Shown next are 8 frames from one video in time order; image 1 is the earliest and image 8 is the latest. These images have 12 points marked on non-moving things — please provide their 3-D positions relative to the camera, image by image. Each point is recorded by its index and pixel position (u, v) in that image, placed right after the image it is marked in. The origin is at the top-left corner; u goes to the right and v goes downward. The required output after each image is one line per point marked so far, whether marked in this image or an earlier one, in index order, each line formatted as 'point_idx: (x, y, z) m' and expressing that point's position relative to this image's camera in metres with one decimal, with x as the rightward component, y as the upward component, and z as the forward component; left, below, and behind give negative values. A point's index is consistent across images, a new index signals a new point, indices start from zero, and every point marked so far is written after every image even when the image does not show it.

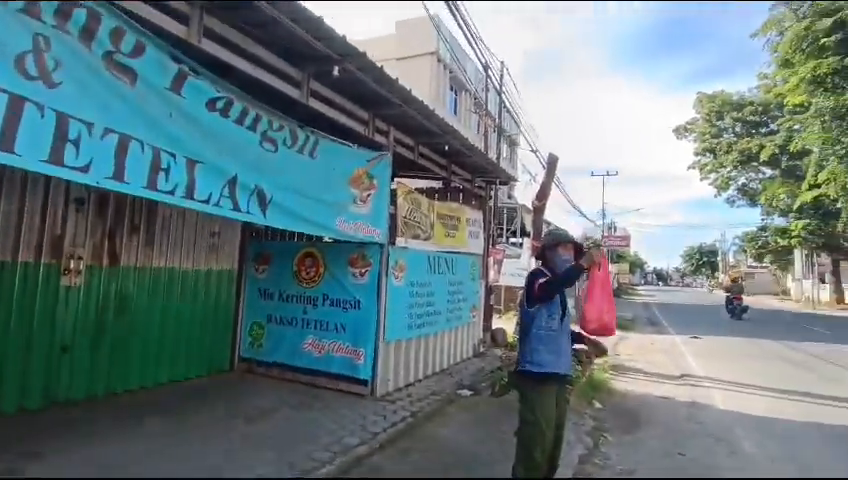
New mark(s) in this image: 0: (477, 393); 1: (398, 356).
0: (+0.4, -1.9, +5.7) m
1: (-0.5, -1.4, +5.4) m
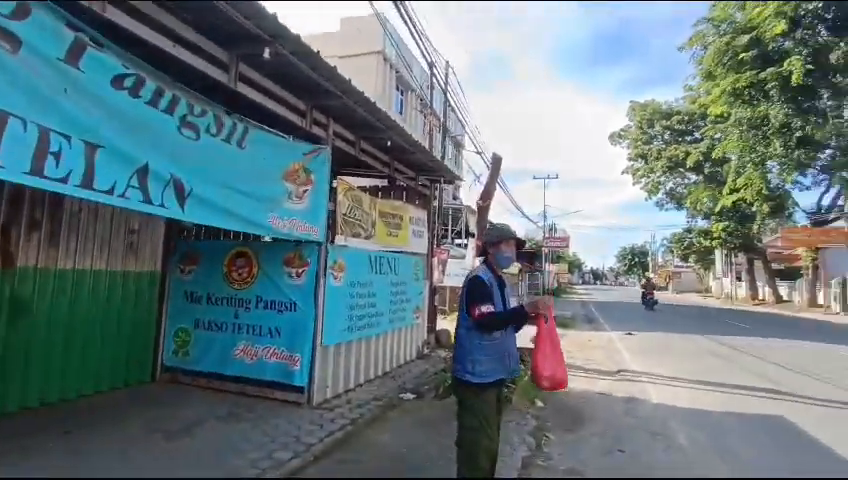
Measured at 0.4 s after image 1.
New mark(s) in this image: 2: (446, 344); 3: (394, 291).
0: (-0.1, -1.9, +5.6) m
1: (-1.0, -1.3, +5.3) m
2: (+0.5, -2.1, +9.6) m
3: (-0.4, -0.7, +6.6) m
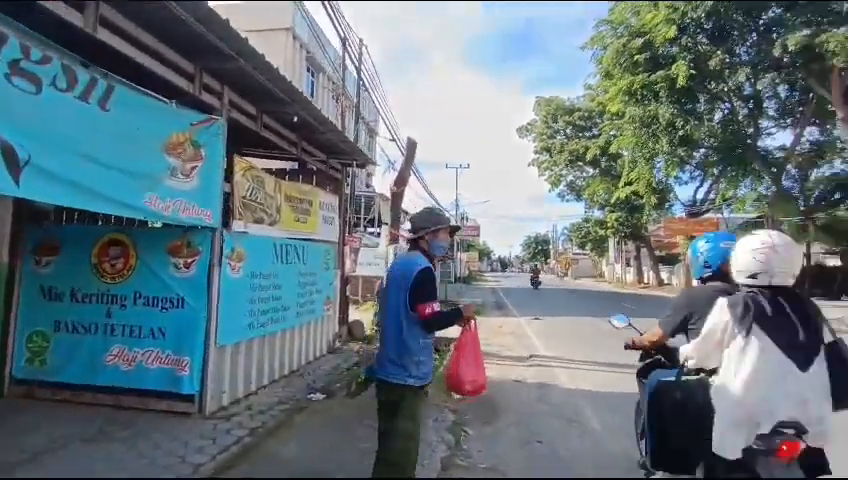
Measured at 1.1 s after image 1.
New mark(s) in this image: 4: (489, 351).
0: (-1.0, -1.7, +5.2) m
1: (-1.9, -1.2, +4.7) m
2: (-1.2, -1.9, +9.2) m
3: (-1.5, -0.5, +6.1) m
4: (+1.3, -2.2, +9.2) m
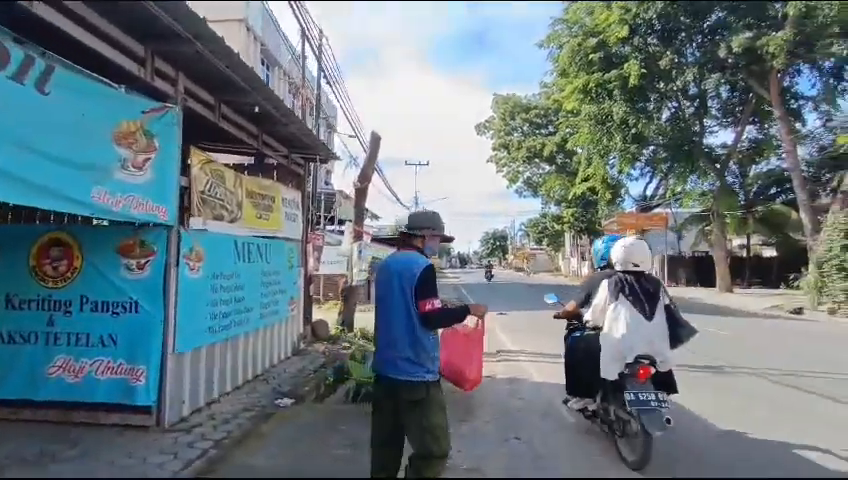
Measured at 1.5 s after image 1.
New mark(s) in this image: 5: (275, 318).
0: (-1.3, -1.7, +5.0) m
1: (-2.1, -1.2, +4.4) m
2: (-1.9, -1.8, +9.0) m
3: (-1.9, -0.5, +5.8) m
4: (+0.7, -2.1, +9.1) m
5: (-1.9, -1.0, +6.2) m
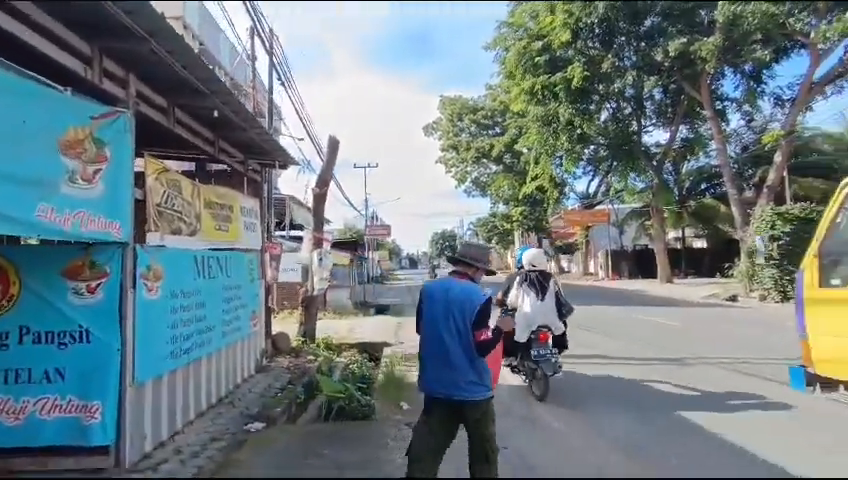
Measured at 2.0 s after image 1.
0: (-1.5, -1.8, +4.7) m
1: (-2.3, -1.3, +4.0) m
2: (-2.5, -2.0, +8.6) m
3: (-2.2, -0.6, +5.4) m
4: (+0.1, -2.2, +9.0) m
5: (-2.3, -1.2, +5.8) m
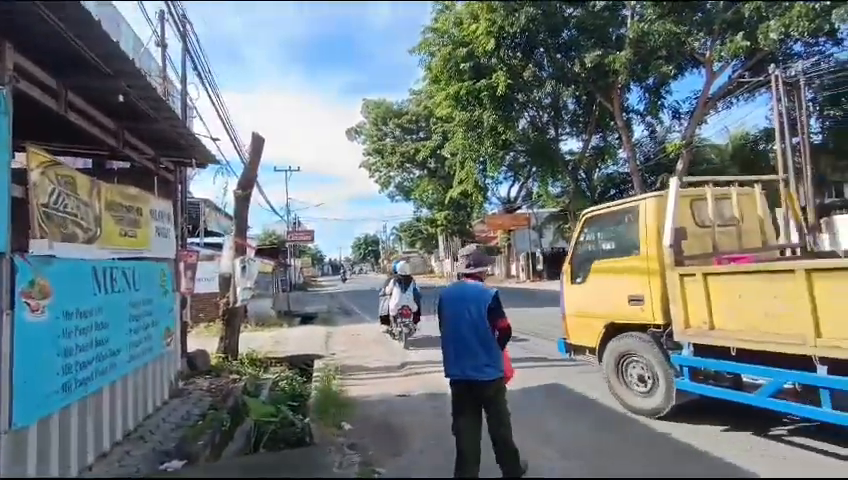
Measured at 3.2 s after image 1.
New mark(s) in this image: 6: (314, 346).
0: (-2.0, -1.9, +4.0) m
1: (-2.6, -1.4, +3.3) m
2: (-3.6, -2.1, +7.7) m
3: (-2.8, -0.7, +4.7) m
4: (-1.1, -2.2, +8.6) m
5: (-2.9, -1.2, +5.0) m
6: (-2.7, -2.6, +11.5) m
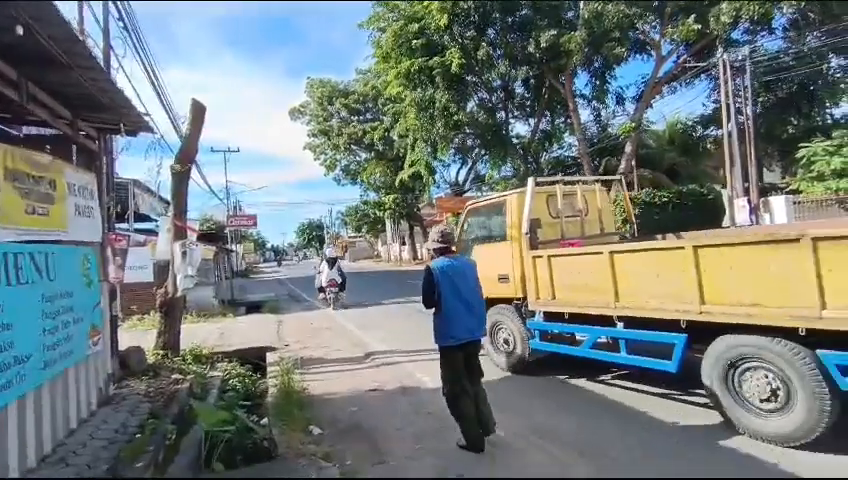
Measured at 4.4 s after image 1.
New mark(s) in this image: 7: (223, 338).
0: (-2.0, -1.7, +3.3) m
1: (-2.6, -1.3, +2.5) m
2: (-4.0, -1.8, +6.8) m
3: (-3.0, -0.6, +3.8) m
4: (-1.7, -1.9, +7.9) m
5: (-3.1, -1.1, +4.2) m
6: (-3.6, -2.2, +10.7) m
7: (-4.6, -2.2, +10.9) m
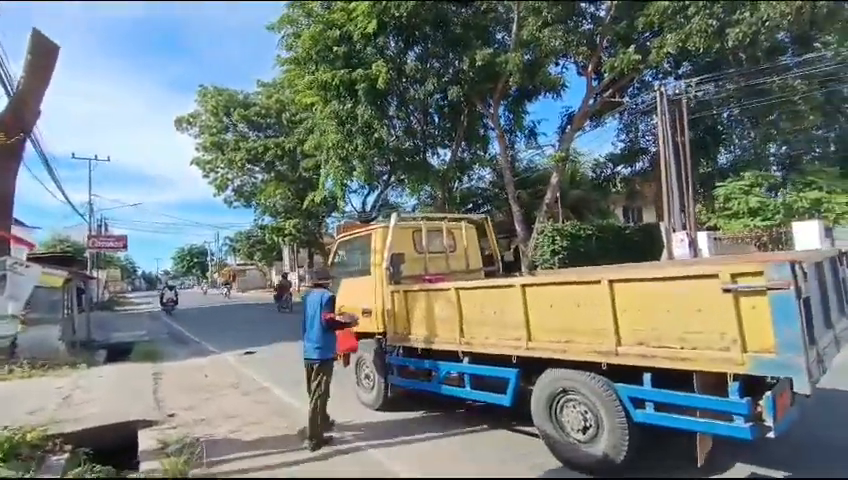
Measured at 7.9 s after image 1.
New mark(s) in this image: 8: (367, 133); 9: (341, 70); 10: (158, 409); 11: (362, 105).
0: (-1.5, -1.7, +0.8) m
1: (-1.8, -1.2, -0.1) m
2: (-4.2, -1.9, +3.7) m
3: (-2.5, -0.5, +1.1) m
4: (-2.2, -2.2, +5.3) m
5: (-2.7, -1.0, +1.4) m
6: (-4.6, -2.5, +7.6) m
7: (-5.7, -2.6, +7.6) m
8: (-2.3, +4.3, +19.2) m
9: (-3.2, +6.6, +18.1) m
10: (-3.8, -2.4, +6.9) m
11: (-2.5, +5.3, +18.7) m
